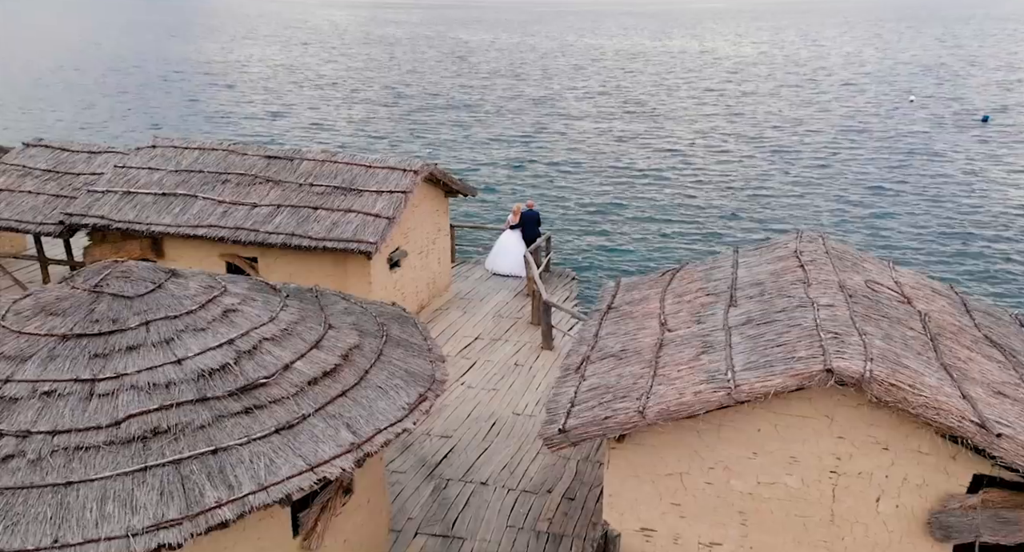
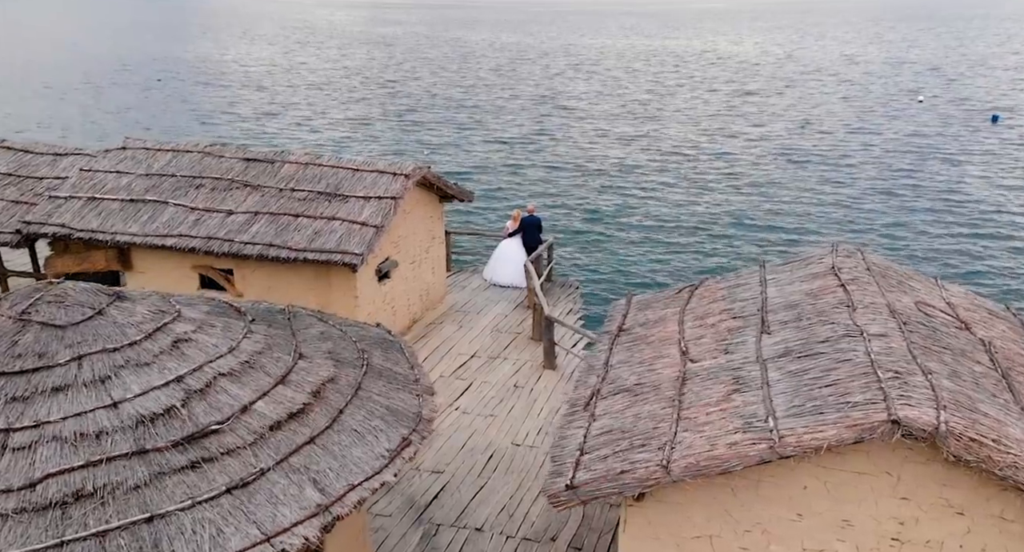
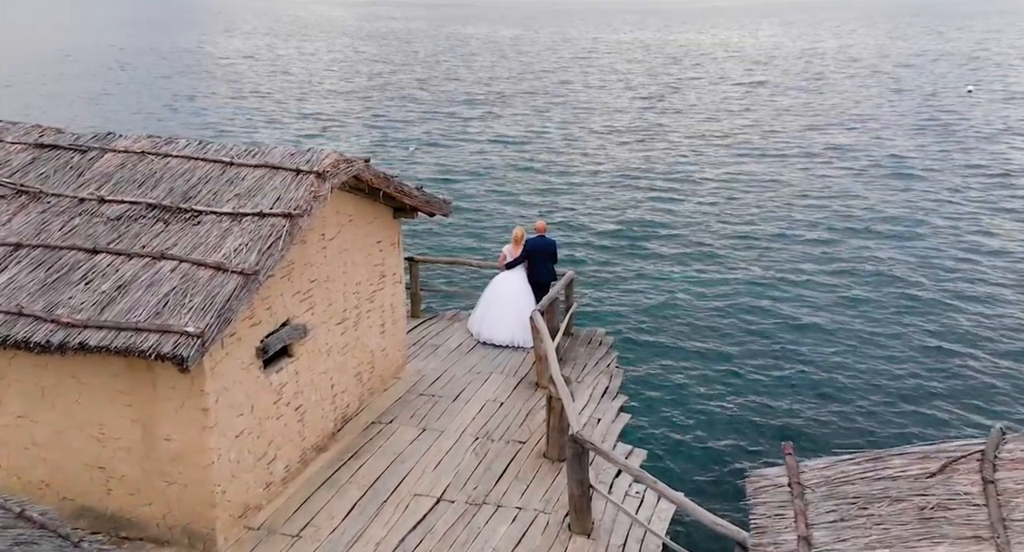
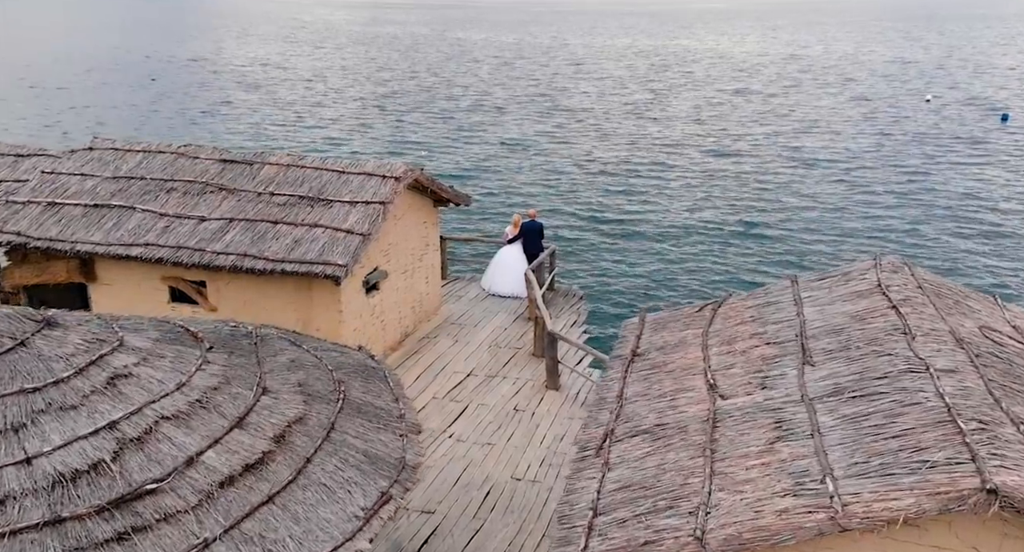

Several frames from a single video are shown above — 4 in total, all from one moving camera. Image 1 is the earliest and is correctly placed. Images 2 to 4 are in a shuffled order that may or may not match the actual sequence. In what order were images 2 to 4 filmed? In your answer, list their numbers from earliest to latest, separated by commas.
2, 4, 3
